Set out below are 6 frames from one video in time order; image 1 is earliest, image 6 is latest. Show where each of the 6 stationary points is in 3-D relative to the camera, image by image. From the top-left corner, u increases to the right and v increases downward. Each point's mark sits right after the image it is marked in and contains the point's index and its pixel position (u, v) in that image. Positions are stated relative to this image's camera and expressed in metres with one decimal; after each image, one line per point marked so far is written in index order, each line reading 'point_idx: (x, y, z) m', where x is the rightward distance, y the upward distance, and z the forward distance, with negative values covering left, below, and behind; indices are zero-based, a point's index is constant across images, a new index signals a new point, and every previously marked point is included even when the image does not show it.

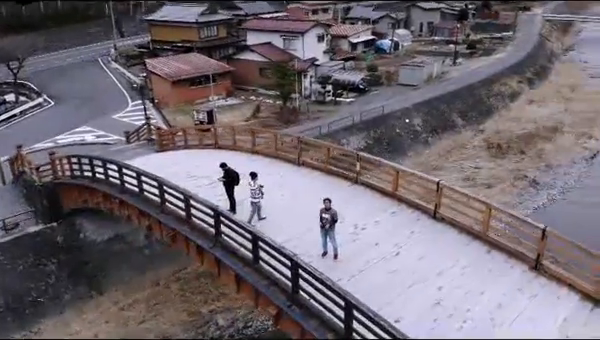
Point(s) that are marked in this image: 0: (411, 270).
0: (+1.8, -1.6, +7.6) m
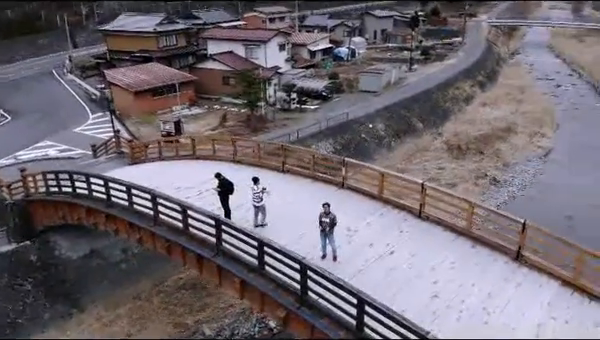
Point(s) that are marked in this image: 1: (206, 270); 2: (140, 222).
0: (+1.8, -1.6, +8.1) m
1: (-1.6, -1.8, +8.5) m
2: (-3.1, -1.1, +9.5) m
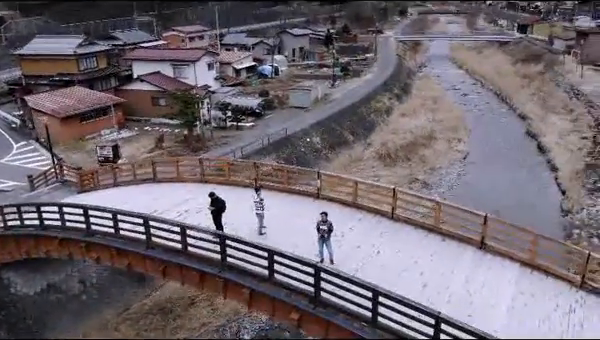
0: (+1.7, -1.7, +9.1) m
1: (-1.7, -2.1, +8.9) m
2: (-3.4, -1.5, +9.6) m
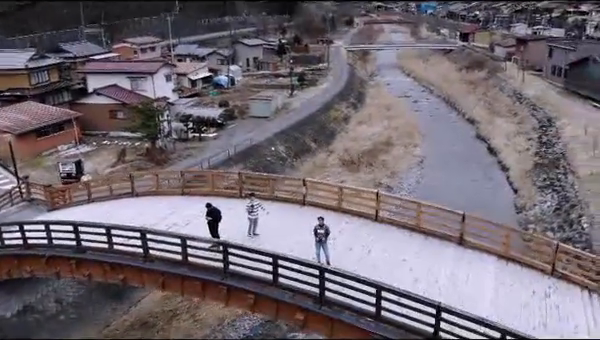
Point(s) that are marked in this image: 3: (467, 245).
0: (+1.7, -1.8, +9.7) m
1: (-1.7, -2.3, +9.1) m
2: (-3.5, -1.8, +9.7) m
3: (+3.6, -1.6, +10.5) m
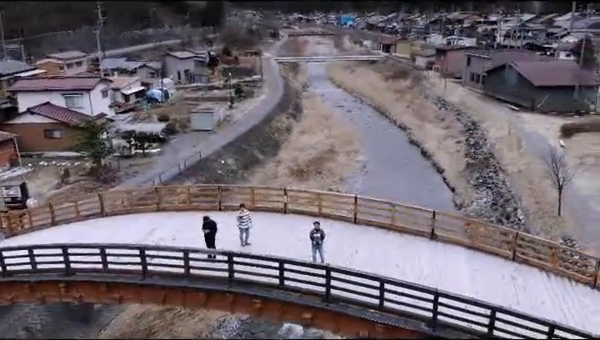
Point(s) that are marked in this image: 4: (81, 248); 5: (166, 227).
0: (+1.5, -1.9, +10.5) m
1: (-1.7, -2.6, +9.5) m
2: (-3.5, -2.2, +9.8) m
3: (+3.3, -1.7, +11.7) m
4: (-4.7, -1.7, +10.3) m
5: (-3.5, -1.5, +12.5) m
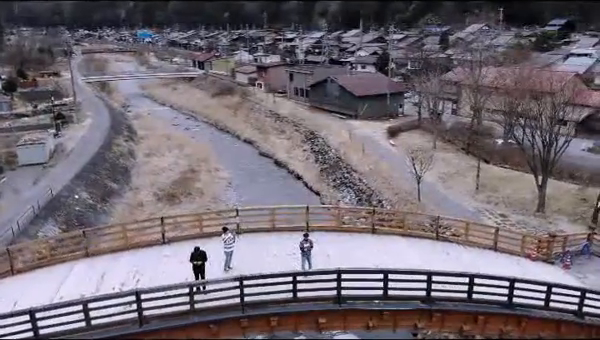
0: (+1.0, -2.2, +11.7) m
1: (-1.5, -3.1, +9.5) m
2: (-3.4, -3.0, +9.1) m
3: (+2.2, -1.8, +13.4) m
4: (-4.6, -2.6, +9.1) m
5: (-4.4, -2.4, +11.6) m
